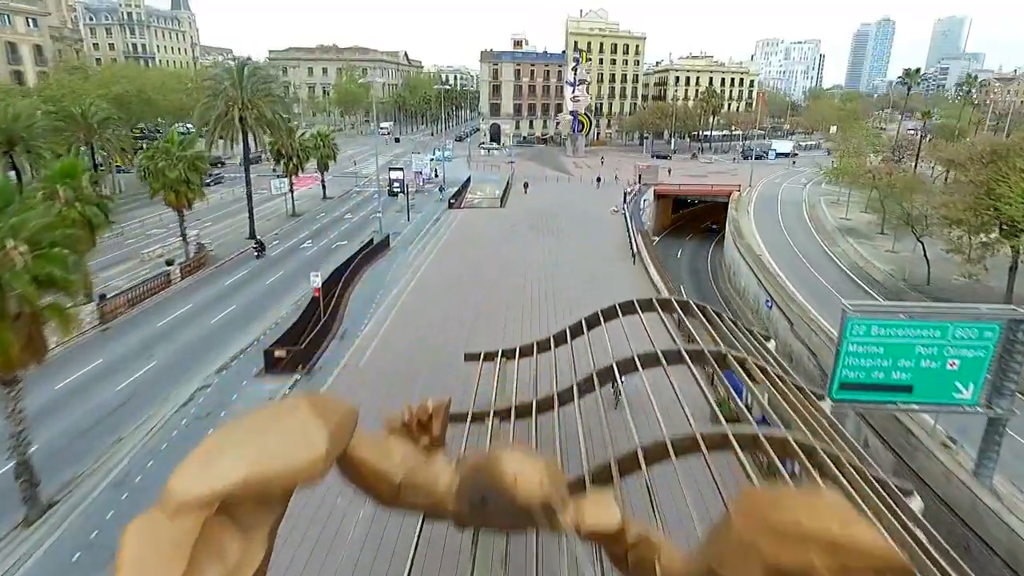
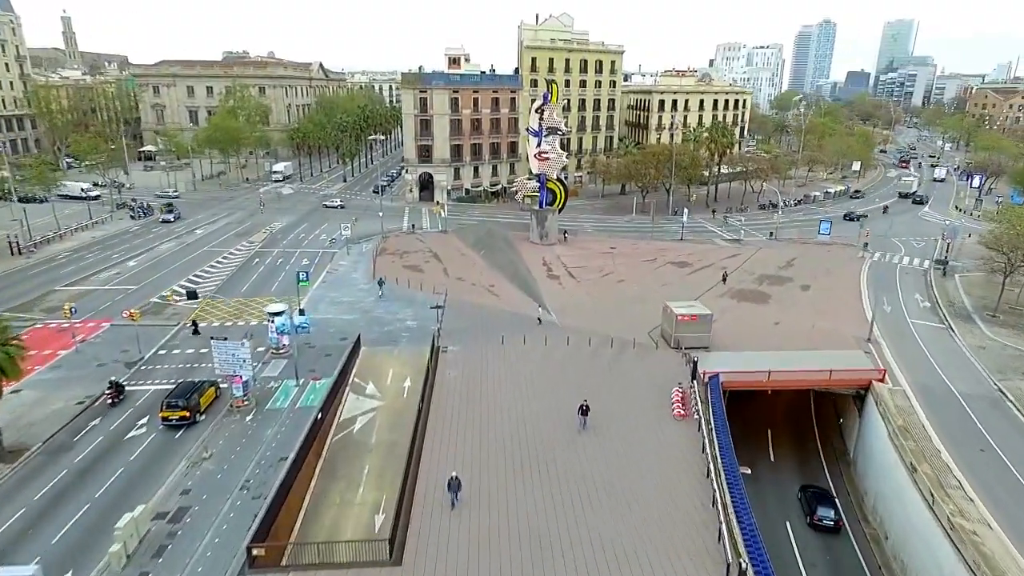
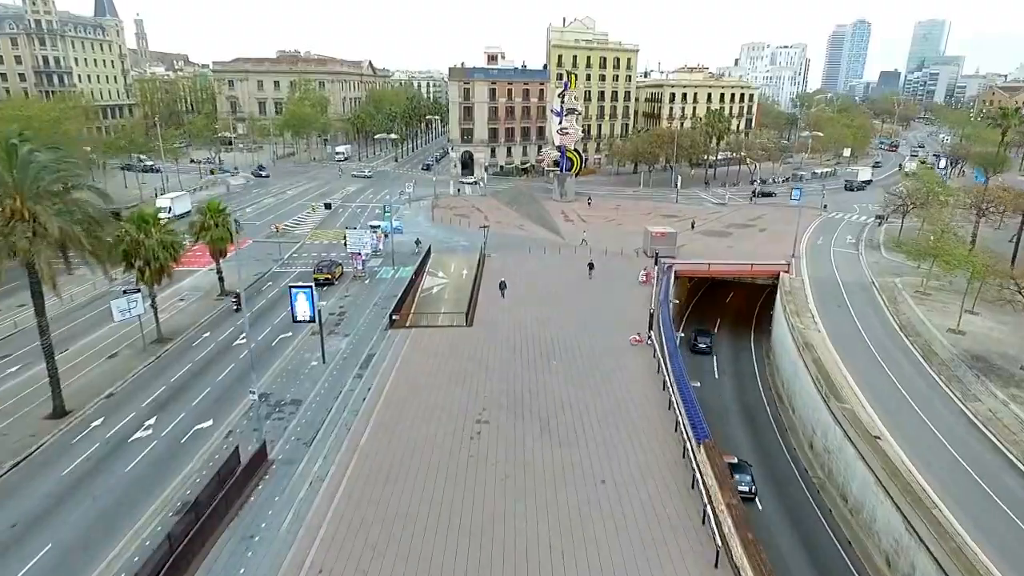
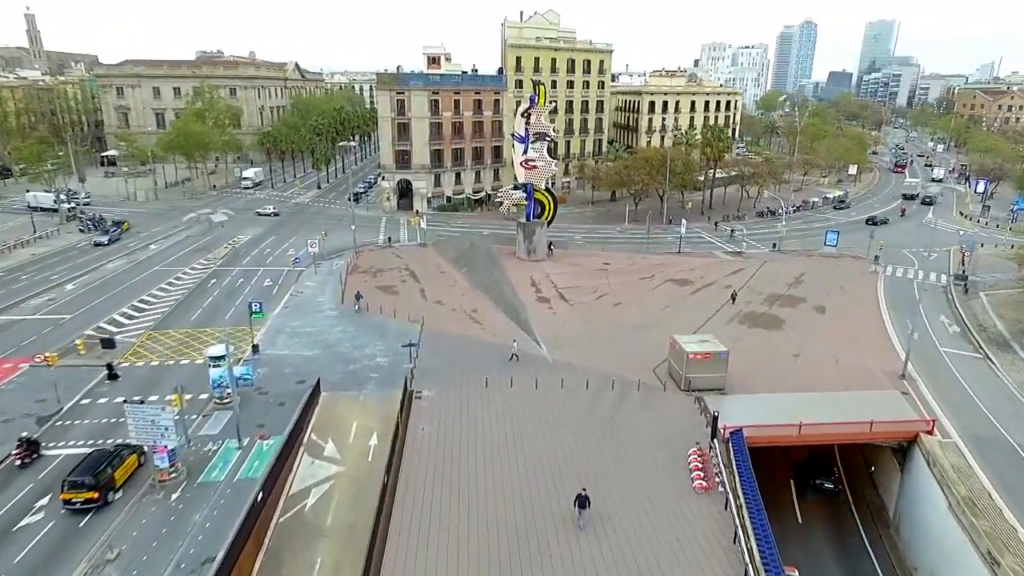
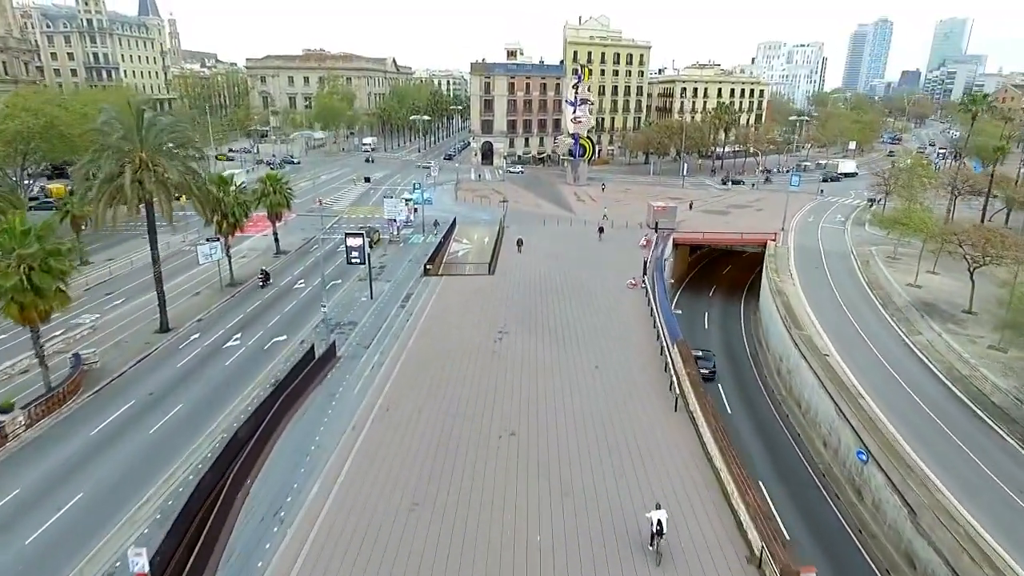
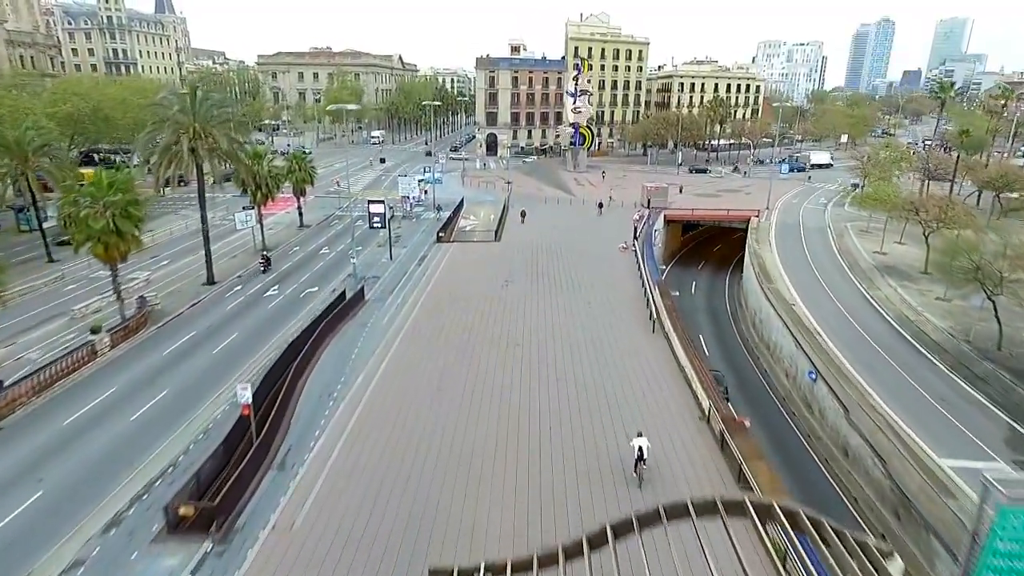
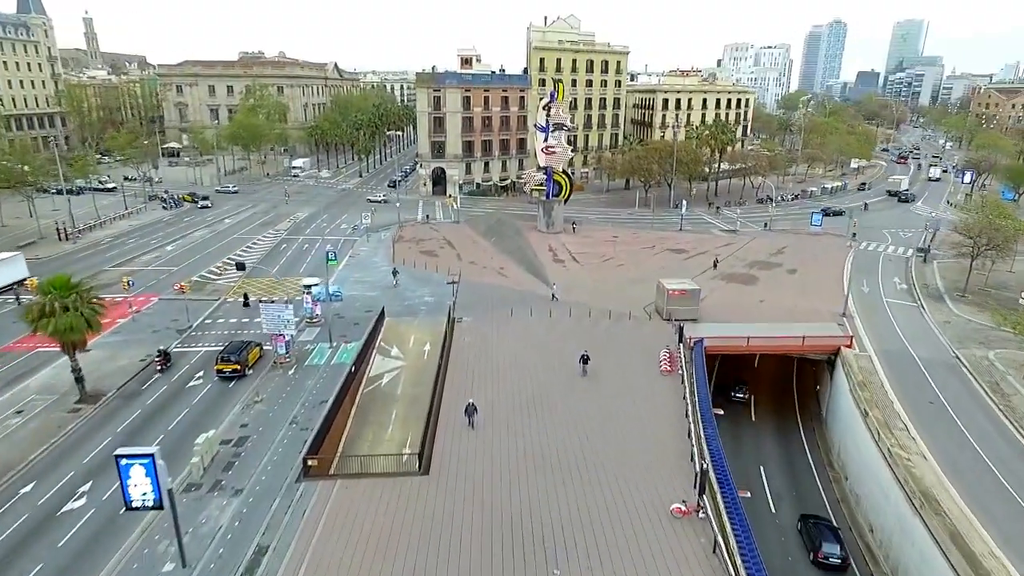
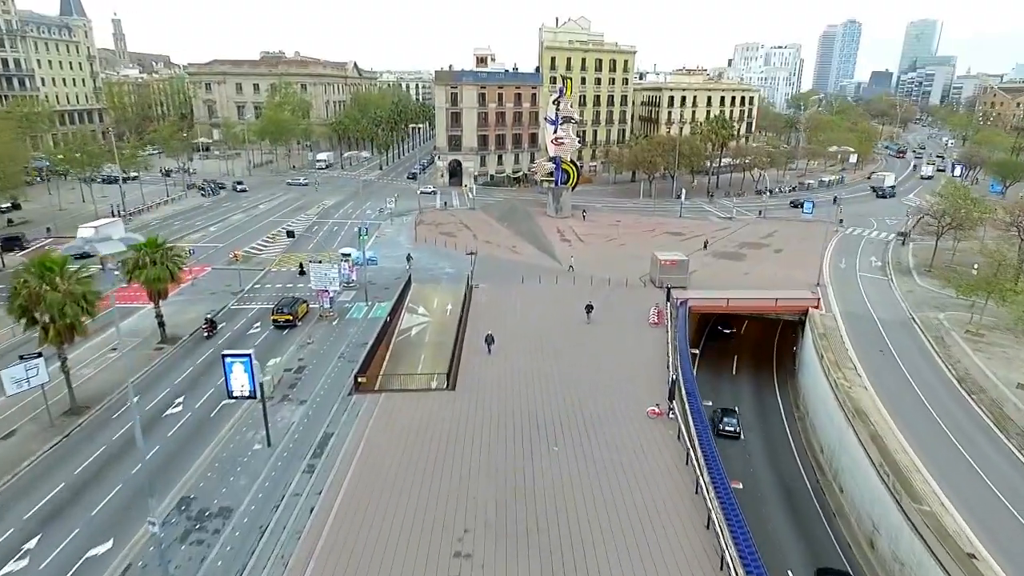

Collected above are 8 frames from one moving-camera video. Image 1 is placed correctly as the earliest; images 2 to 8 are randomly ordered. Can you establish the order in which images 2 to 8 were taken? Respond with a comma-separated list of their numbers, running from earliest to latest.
6, 5, 3, 8, 7, 2, 4
